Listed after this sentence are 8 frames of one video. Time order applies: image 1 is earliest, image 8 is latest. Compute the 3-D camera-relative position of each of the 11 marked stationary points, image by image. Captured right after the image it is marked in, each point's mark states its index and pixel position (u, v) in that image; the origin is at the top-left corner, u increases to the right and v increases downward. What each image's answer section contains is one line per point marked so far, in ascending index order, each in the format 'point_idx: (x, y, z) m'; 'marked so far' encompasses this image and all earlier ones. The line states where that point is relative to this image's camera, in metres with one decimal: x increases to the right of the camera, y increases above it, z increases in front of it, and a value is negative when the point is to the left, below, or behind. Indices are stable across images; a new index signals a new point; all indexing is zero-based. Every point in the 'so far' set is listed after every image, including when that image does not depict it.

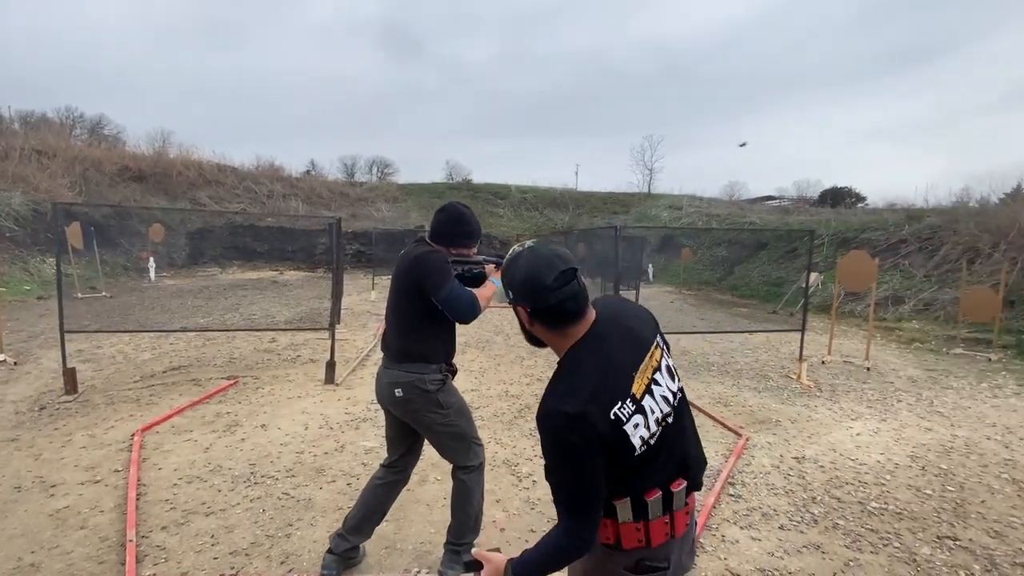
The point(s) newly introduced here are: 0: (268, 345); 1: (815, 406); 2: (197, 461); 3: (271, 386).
0: (-4.0, -1.0, +7.8) m
1: (+3.7, -1.4, +5.7) m
2: (-2.6, -1.4, +3.9) m
3: (-3.0, -1.2, +5.9) m
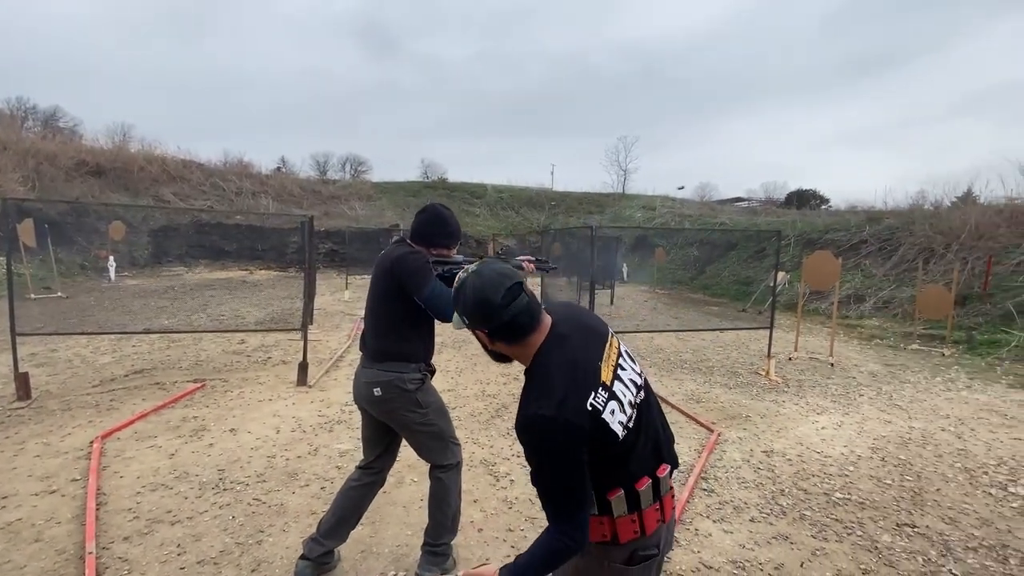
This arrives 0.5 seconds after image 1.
0: (-4.4, -1.0, +7.6) m
1: (+3.4, -1.4, +5.9) m
2: (-2.8, -1.4, +3.8) m
3: (-3.3, -1.2, +5.8) m
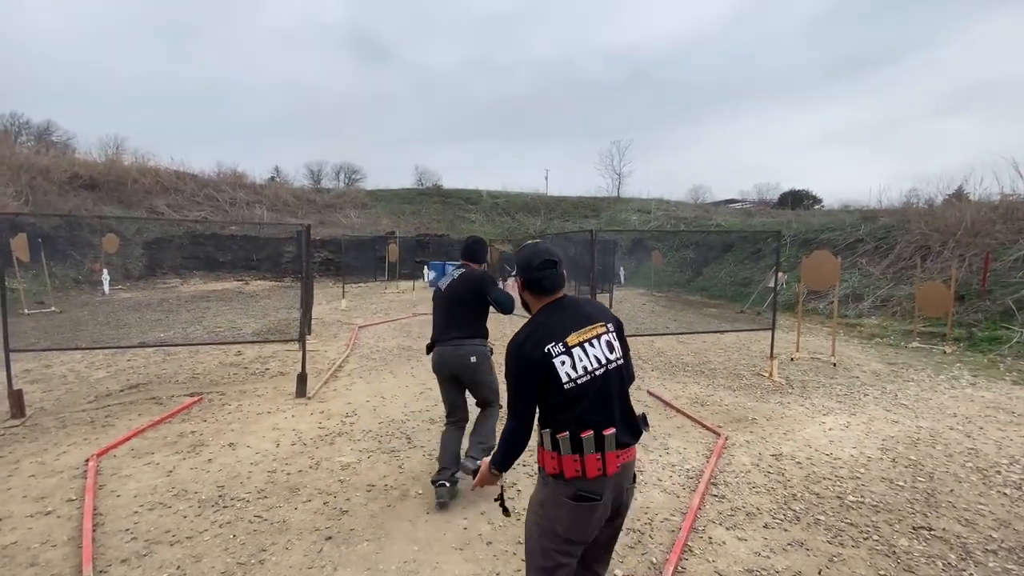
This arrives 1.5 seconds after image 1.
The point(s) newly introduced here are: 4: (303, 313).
0: (-4.4, -1.1, +7.5) m
1: (+3.4, -1.4, +5.9) m
2: (-2.7, -1.5, +3.7) m
3: (-3.3, -1.4, +5.7) m
4: (-2.8, -0.4, +6.4) m
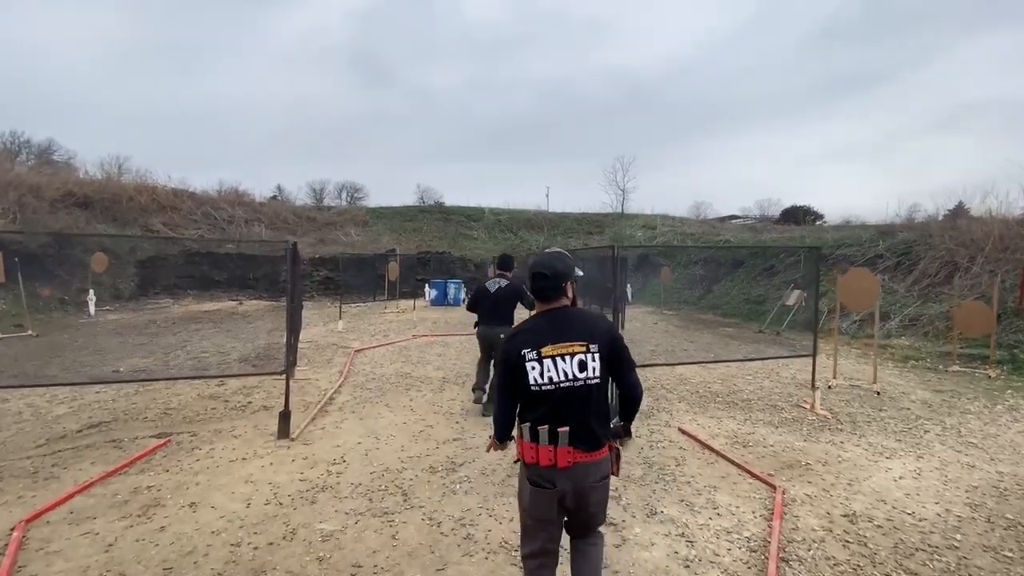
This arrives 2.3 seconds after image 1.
0: (-4.3, -1.5, +6.8) m
1: (+3.6, -1.7, +5.1) m
2: (-2.6, -1.7, +2.9) m
3: (-3.1, -1.6, +4.9) m
4: (-2.7, -0.7, +5.7) m
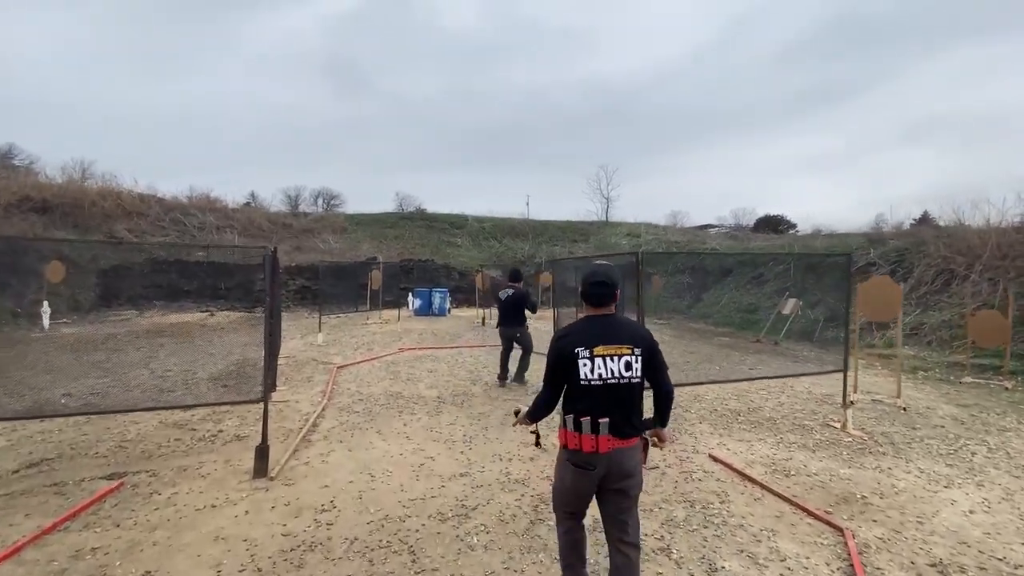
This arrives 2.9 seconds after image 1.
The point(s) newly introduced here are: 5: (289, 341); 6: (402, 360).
0: (-4.2, -1.6, +5.9) m
1: (+3.7, -1.8, +4.7) m
2: (-2.4, -1.8, +2.2) m
3: (-3.0, -1.8, +4.2) m
4: (-2.6, -0.8, +5.0) m
5: (-5.7, -1.4, +12.2) m
6: (-2.3, -1.5, +9.9) m
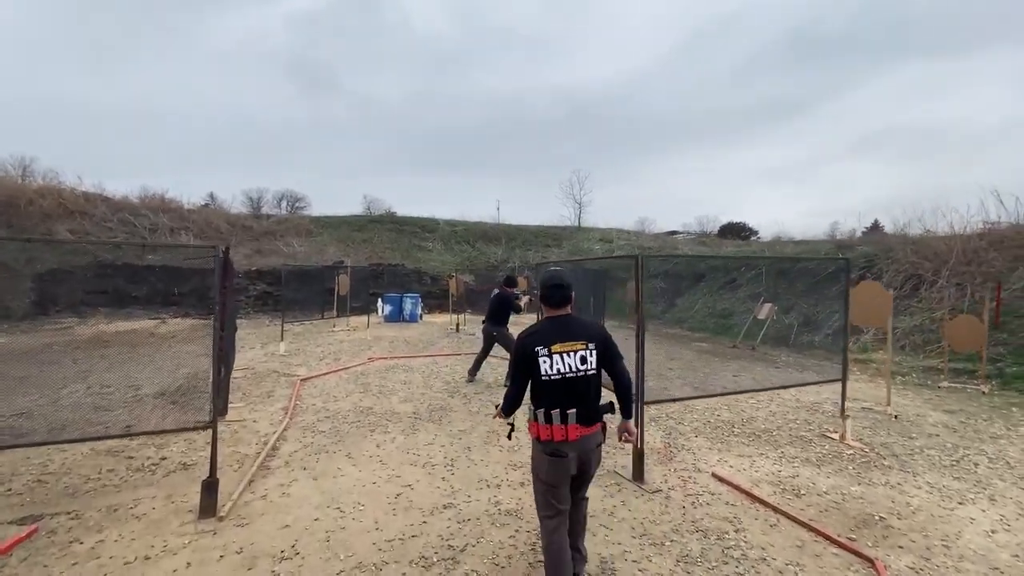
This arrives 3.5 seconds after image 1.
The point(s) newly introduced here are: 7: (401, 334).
0: (-4.4, -1.7, +5.2) m
1: (+3.6, -1.8, +4.4) m
2: (-2.3, -1.8, +1.6) m
3: (-3.1, -1.8, +3.5) m
4: (-2.7, -0.8, +4.3) m
5: (-6.3, -1.5, +11.3) m
6: (-2.8, -1.6, +9.3) m
7: (-3.5, -1.4, +14.8) m
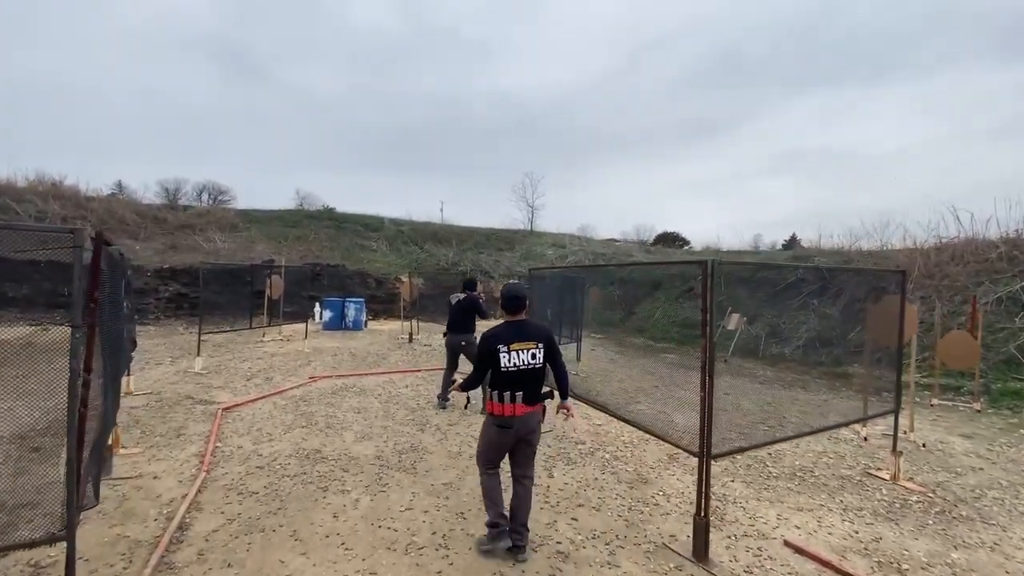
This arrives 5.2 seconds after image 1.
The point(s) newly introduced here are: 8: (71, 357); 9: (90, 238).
0: (-4.3, -1.7, +3.4) m
1: (+3.8, -2.0, +3.6) m
2: (-1.8, -1.9, 0.0) m
3: (-2.7, -1.8, +1.9) m
4: (-2.5, -0.9, +2.8) m
5: (-7.0, -1.6, +9.2) m
6: (-3.2, -1.7, +7.6) m
7: (-4.6, -1.6, +13.1) m
8: (-2.2, -0.3, +2.4) m
9: (-2.4, +0.3, +2.7) m
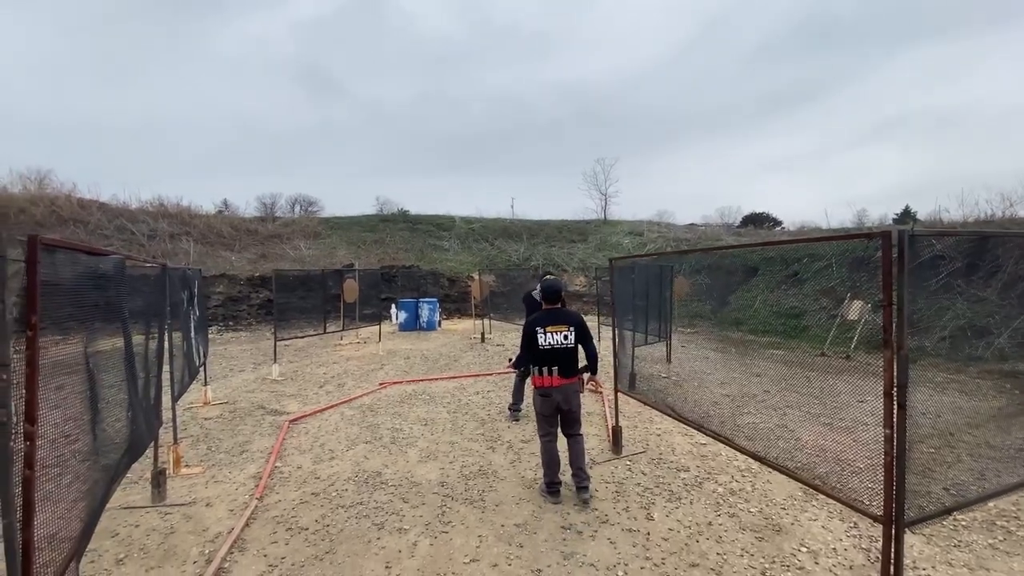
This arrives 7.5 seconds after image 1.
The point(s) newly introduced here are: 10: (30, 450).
0: (-3.7, -1.9, +3.2) m
1: (+4.3, -1.8, +2.2) m
2: (-1.7, -2.0, -0.5) m
3: (-2.4, -2.0, +1.4) m
4: (-2.1, -1.0, +2.3) m
5: (-5.5, -1.7, +9.4) m
6: (-2.0, -1.8, +7.2) m
7: (-2.5, -1.6, +12.8) m
8: (-1.9, -0.4, +1.9) m
9: (-2.1, +0.2, +2.2) m
10: (-1.9, -0.6, +2.0) m
